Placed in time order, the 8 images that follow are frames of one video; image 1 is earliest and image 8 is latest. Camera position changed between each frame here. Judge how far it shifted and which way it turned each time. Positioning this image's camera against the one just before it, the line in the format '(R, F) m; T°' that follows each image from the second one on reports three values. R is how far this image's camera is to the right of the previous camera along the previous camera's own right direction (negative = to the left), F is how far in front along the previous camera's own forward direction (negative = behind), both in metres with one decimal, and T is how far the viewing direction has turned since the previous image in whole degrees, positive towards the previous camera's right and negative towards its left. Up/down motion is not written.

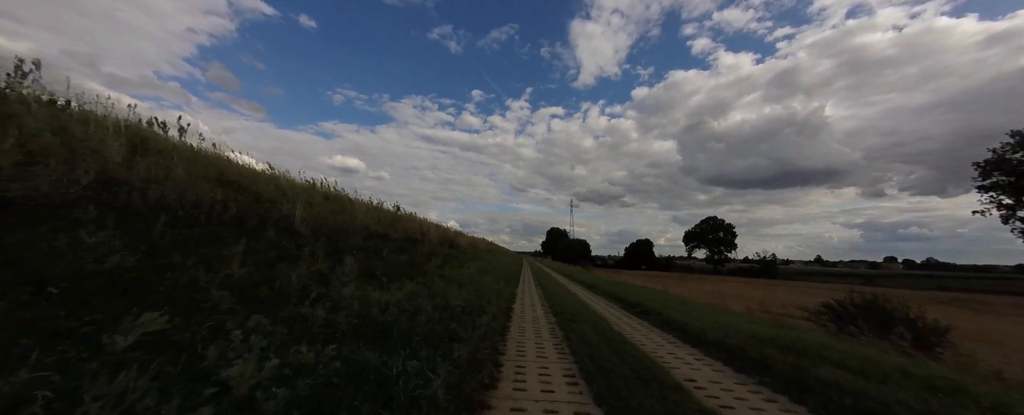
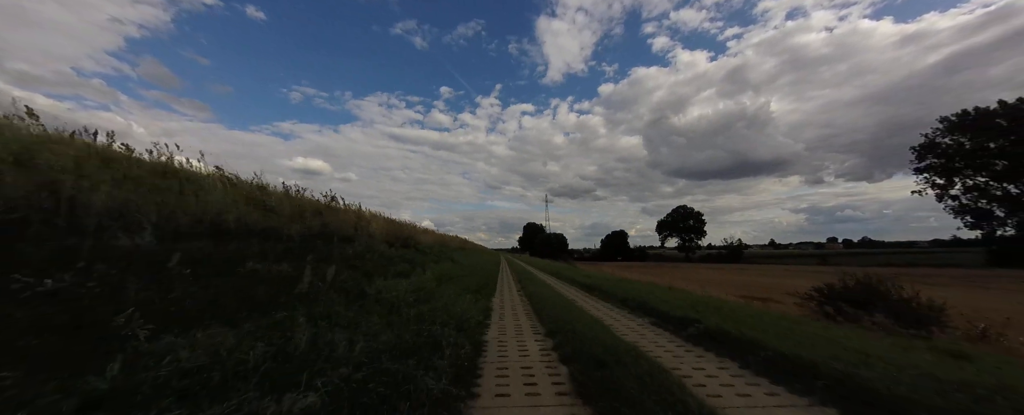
(0.0, +0.8) m; +5°
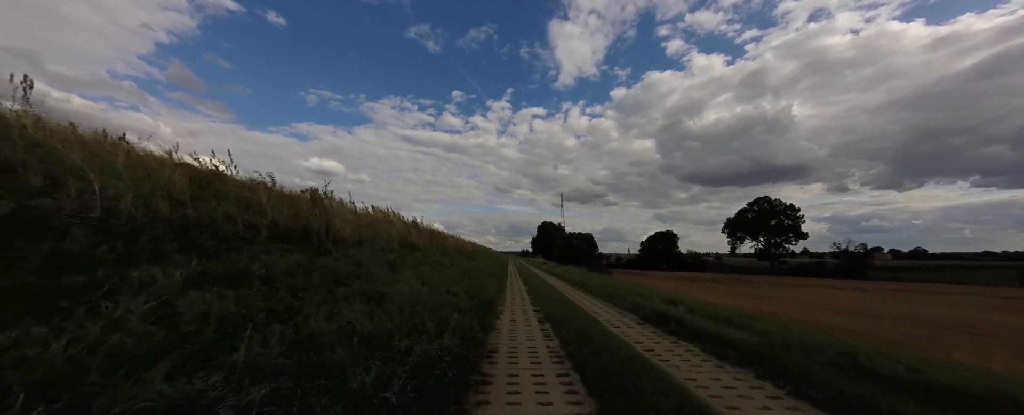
(-0.2, +7.5) m; -2°
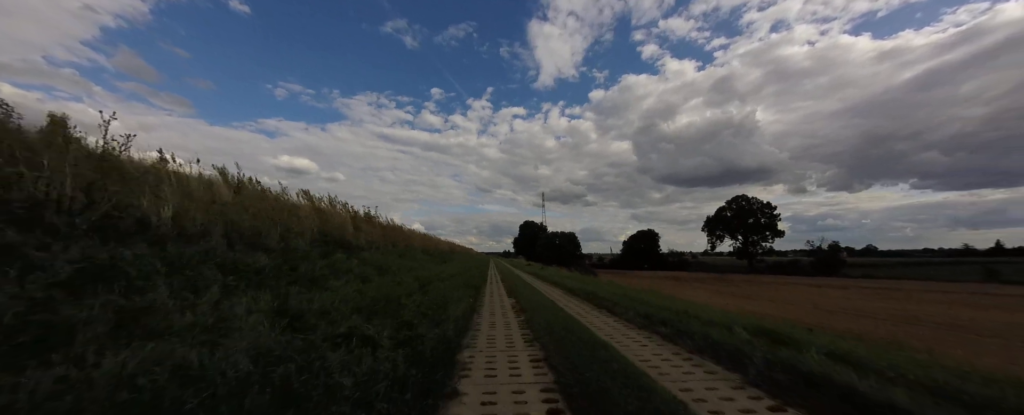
(0.0, +0.9) m; +4°
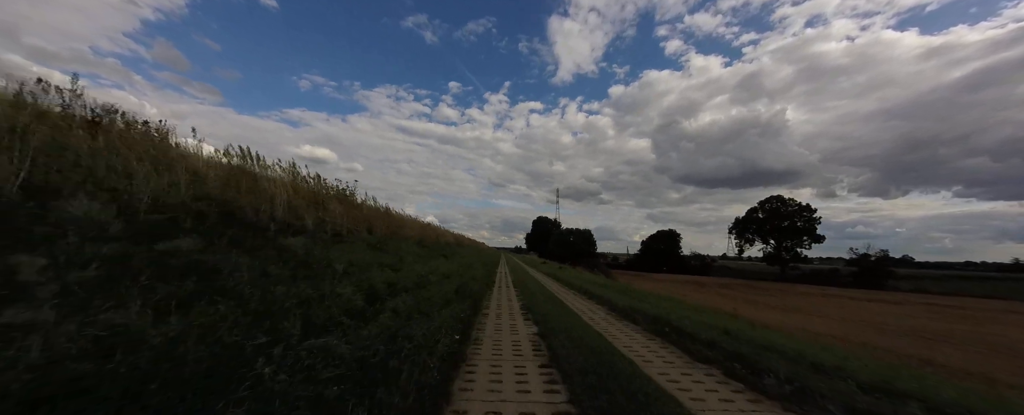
(0.0, +0.9) m; -3°
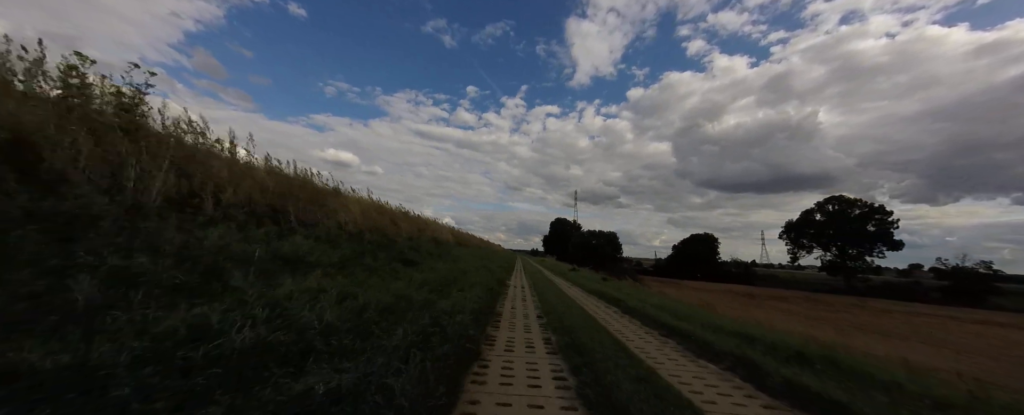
(-0.1, +1.9) m; -3°
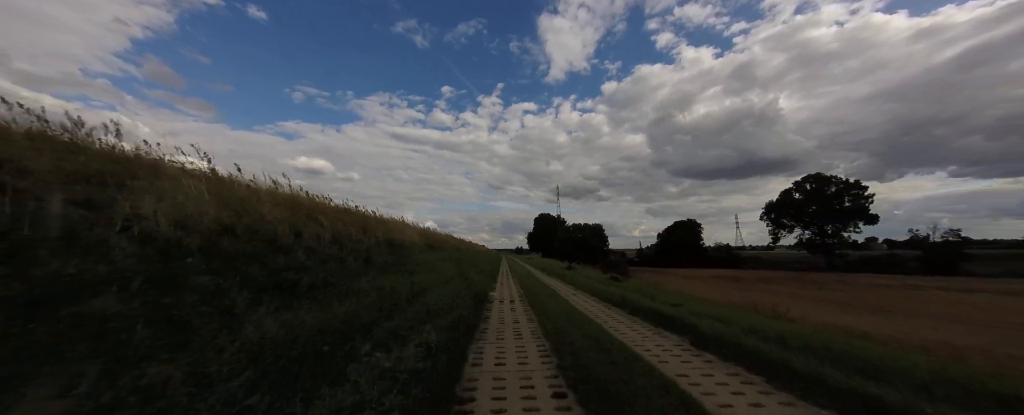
(+0.1, +0.9) m; +3°
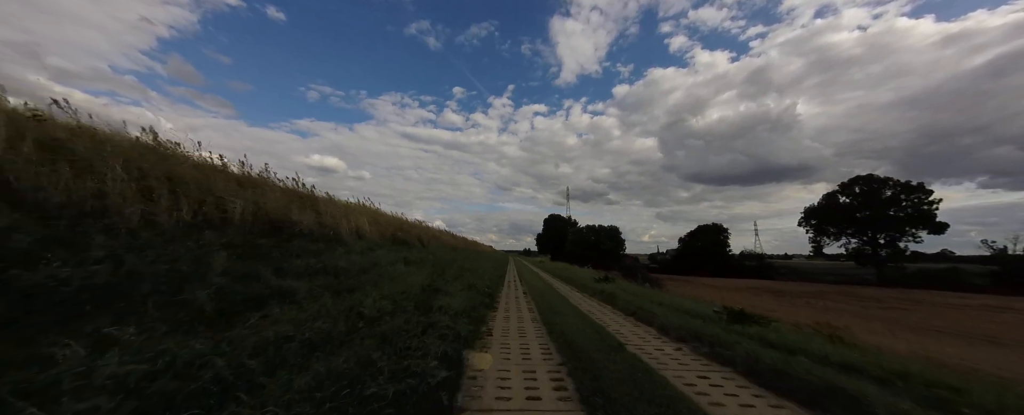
(0.0, +1.7) m; -1°
